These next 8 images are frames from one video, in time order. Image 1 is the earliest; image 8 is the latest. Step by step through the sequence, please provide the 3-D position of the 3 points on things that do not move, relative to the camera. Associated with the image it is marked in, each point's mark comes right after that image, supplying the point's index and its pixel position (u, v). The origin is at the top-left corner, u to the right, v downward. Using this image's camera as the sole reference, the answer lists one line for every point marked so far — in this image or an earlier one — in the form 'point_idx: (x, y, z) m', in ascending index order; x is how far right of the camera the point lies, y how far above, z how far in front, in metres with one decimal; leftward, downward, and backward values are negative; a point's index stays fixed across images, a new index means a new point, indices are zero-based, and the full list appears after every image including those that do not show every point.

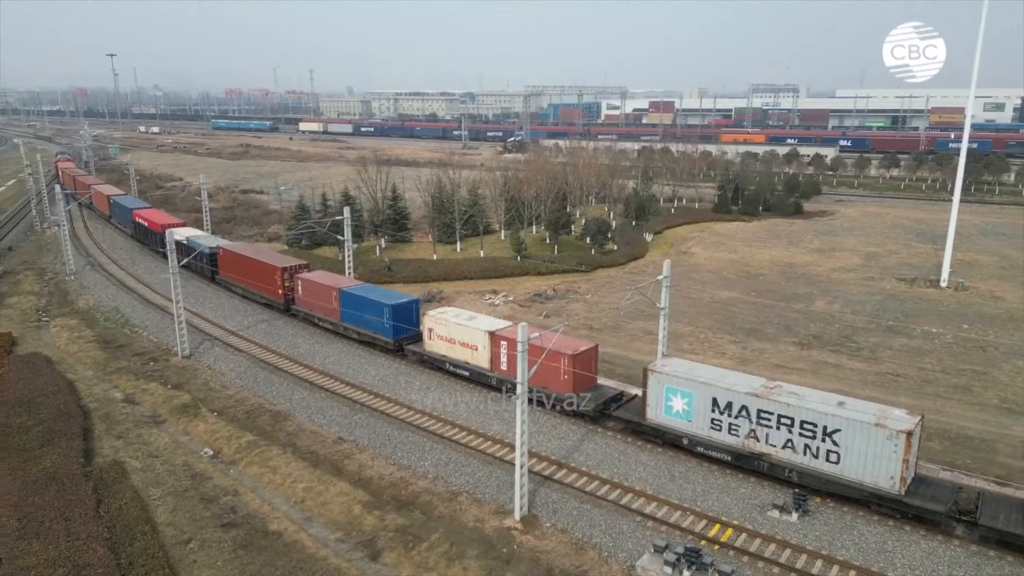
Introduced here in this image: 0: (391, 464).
0: (-3.0, -4.3, +15.9) m
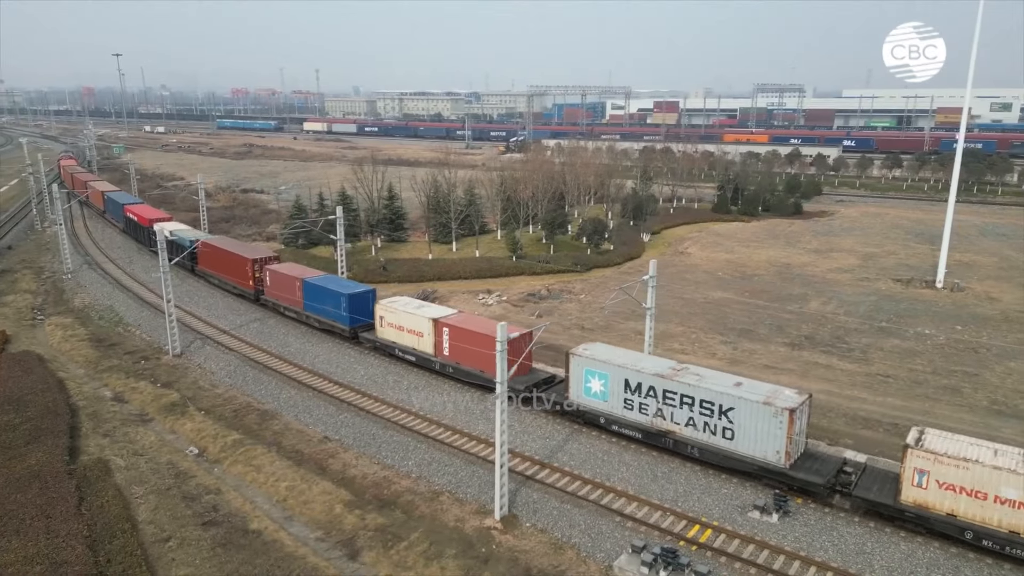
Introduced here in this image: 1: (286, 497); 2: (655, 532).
0: (-3.4, -4.3, +15.9) m
1: (-5.1, -4.7, +14.6) m
2: (+2.8, -4.8, +12.8) m
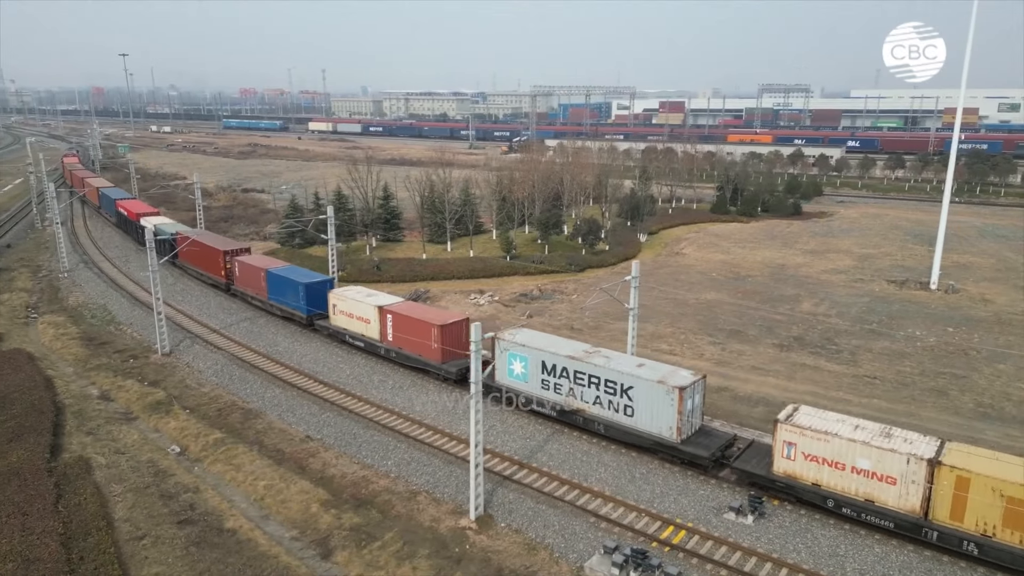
0: (-3.9, -4.3, +15.9) m
1: (-5.6, -4.7, +14.6) m
2: (+2.3, -4.8, +12.8) m
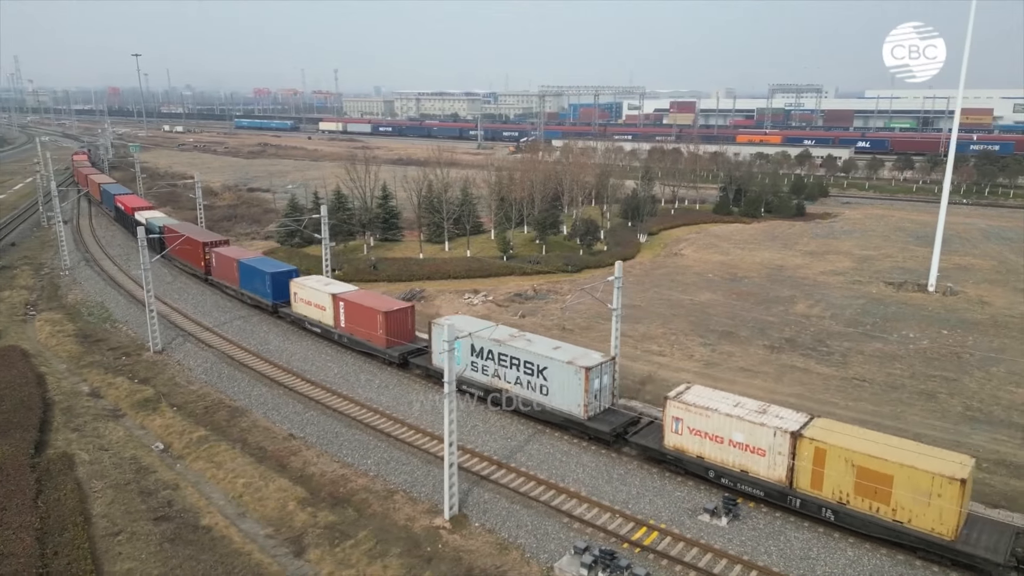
0: (-4.4, -4.3, +16.0) m
1: (-6.1, -4.7, +14.7) m
2: (+1.7, -4.8, +12.8) m
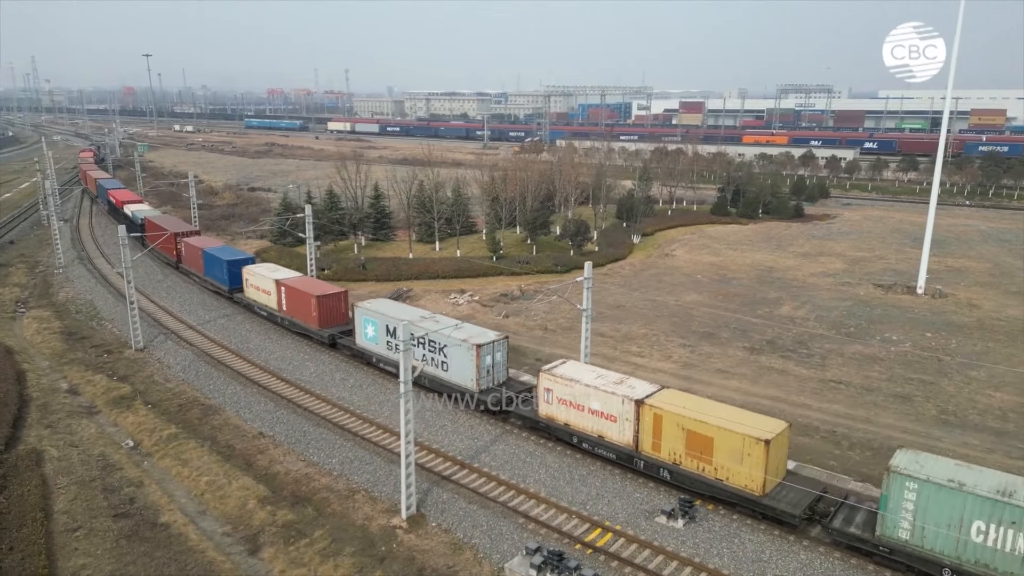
0: (-5.2, -4.3, +16.0) m
1: (-7.0, -4.6, +14.8) m
2: (+0.8, -4.8, +12.7) m
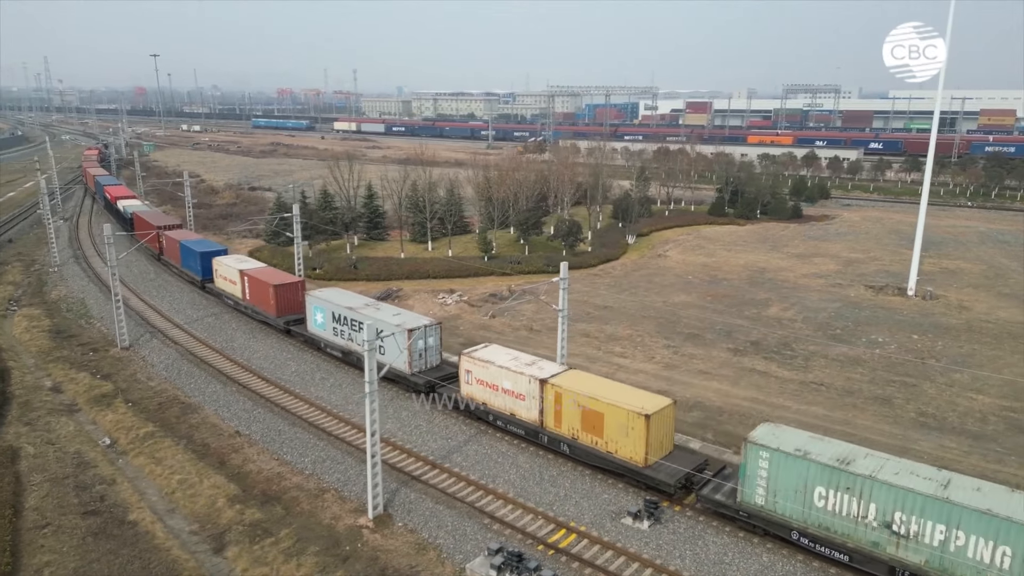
0: (-5.9, -4.2, +16.1) m
1: (-7.7, -4.6, +14.8) m
2: (+0.1, -4.8, +12.7) m
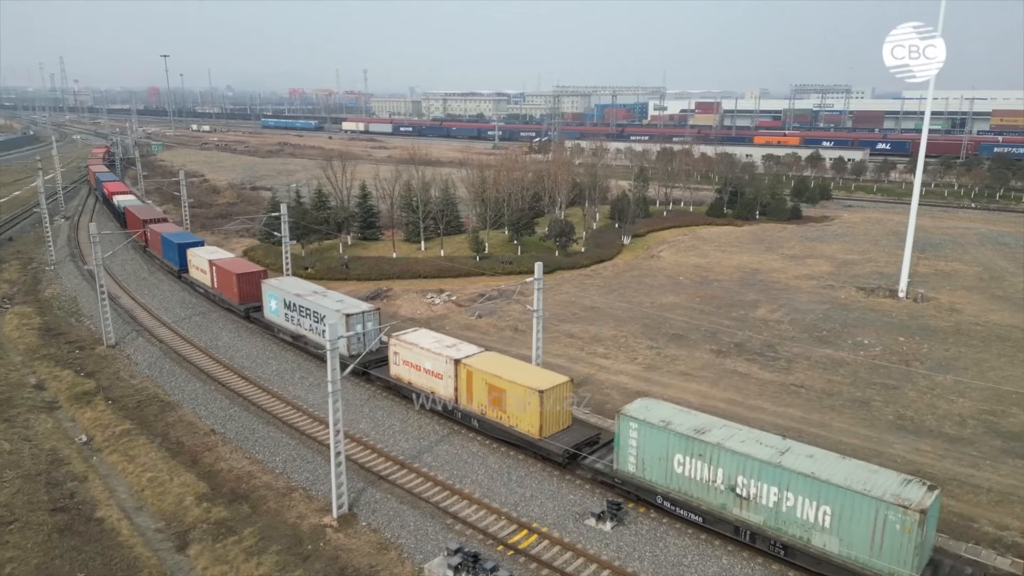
0: (-6.6, -4.2, +16.1) m
1: (-8.5, -4.6, +14.9) m
2: (-0.7, -4.8, +12.7) m
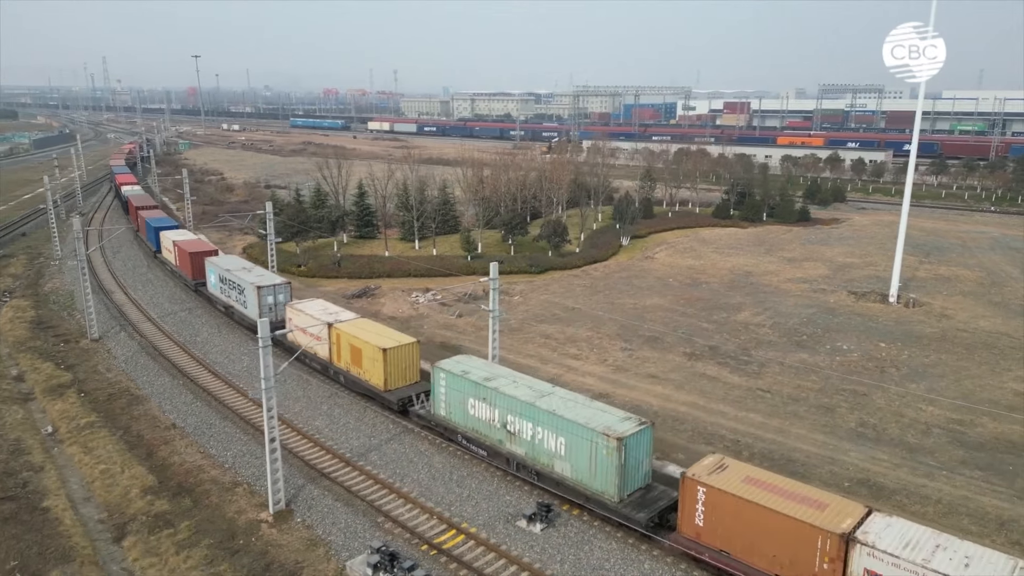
0: (-7.9, -4.1, +16.4) m
1: (-9.8, -4.5, +15.3) m
2: (-2.1, -4.8, +12.7) m
